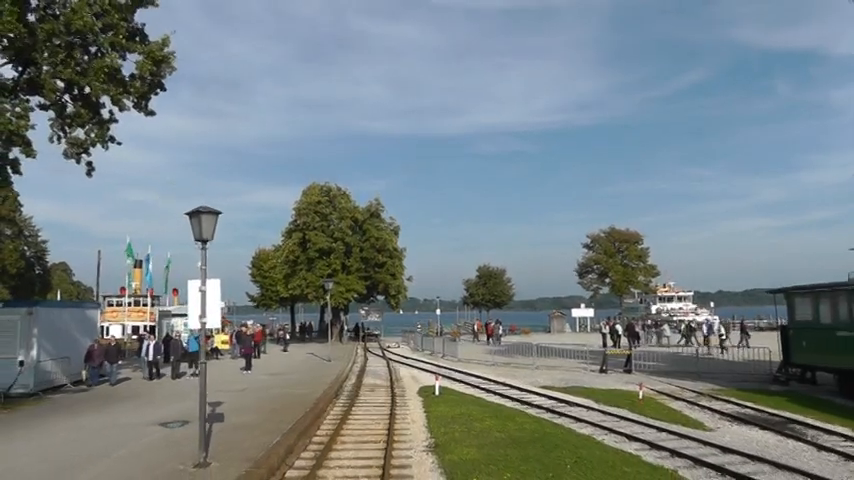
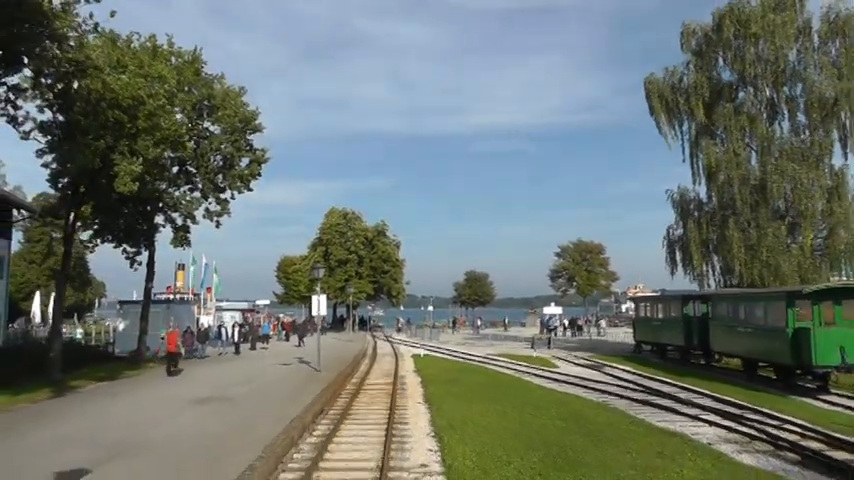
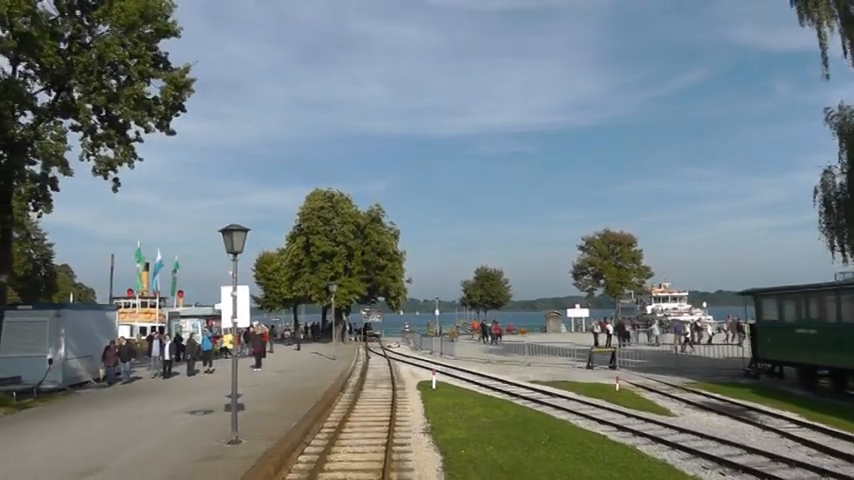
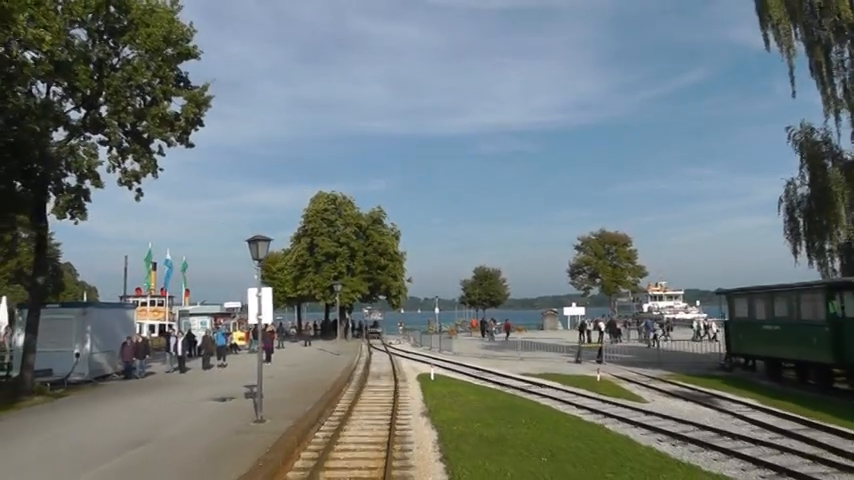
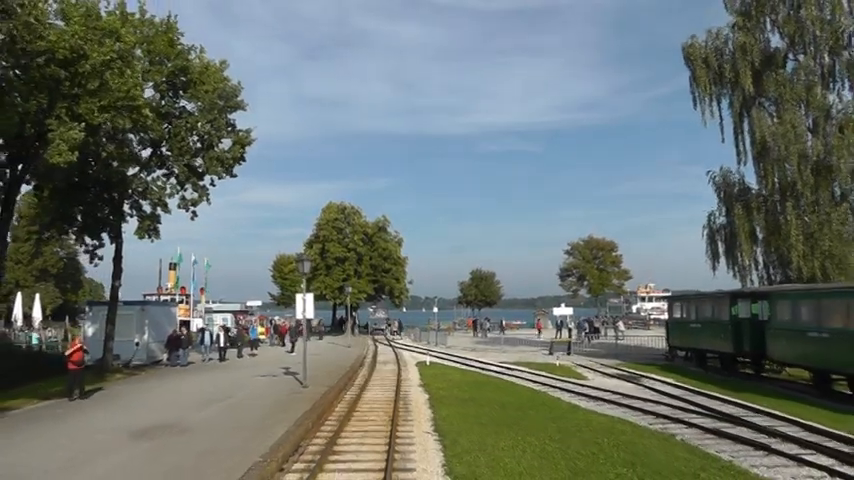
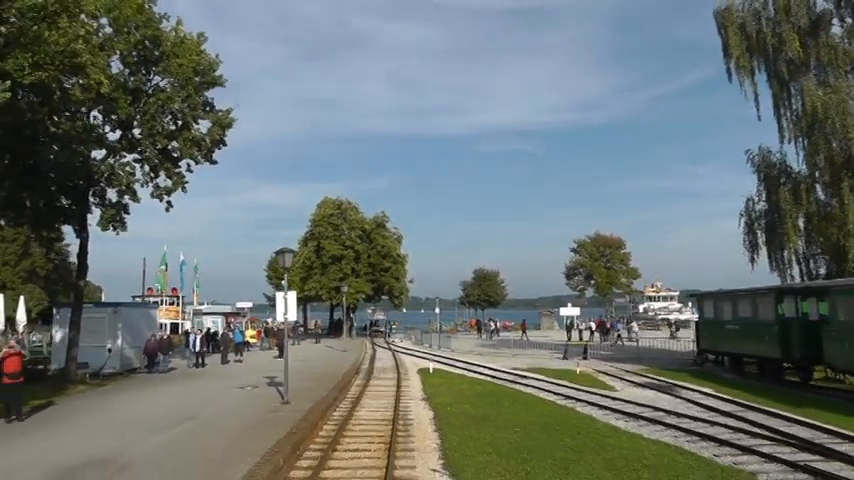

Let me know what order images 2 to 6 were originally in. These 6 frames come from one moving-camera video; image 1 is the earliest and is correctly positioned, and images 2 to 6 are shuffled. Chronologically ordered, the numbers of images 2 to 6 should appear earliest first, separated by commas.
3, 4, 6, 5, 2
